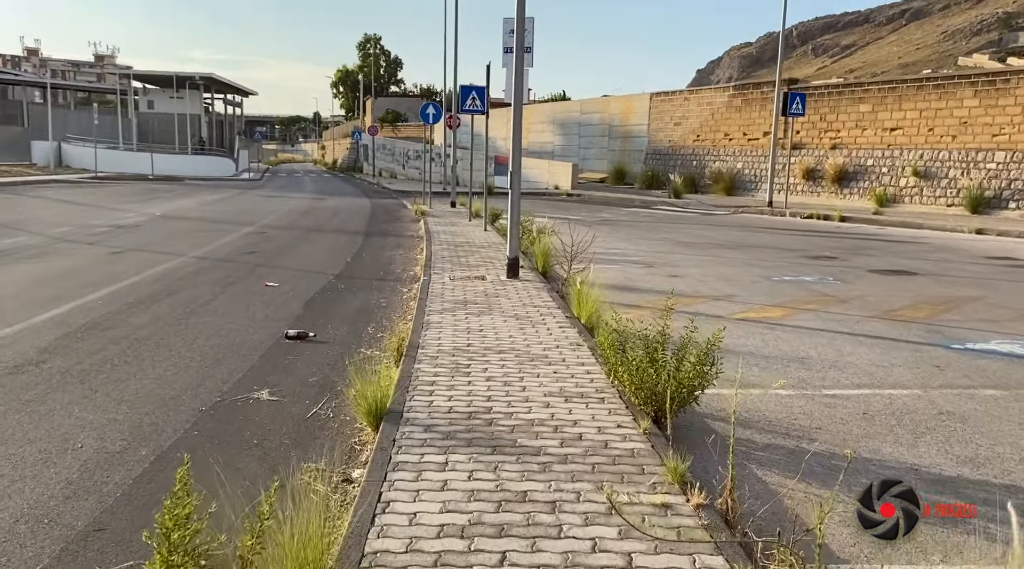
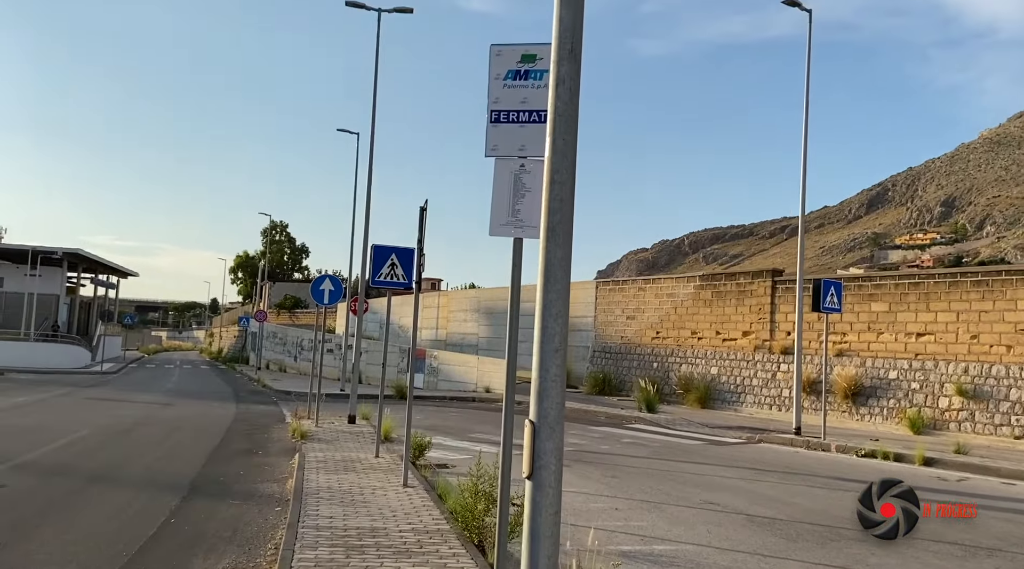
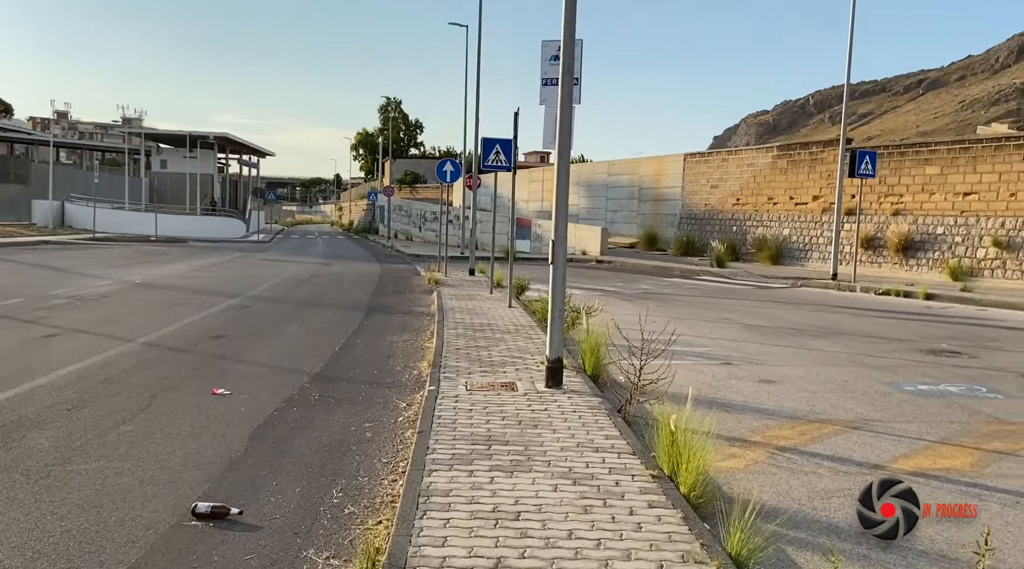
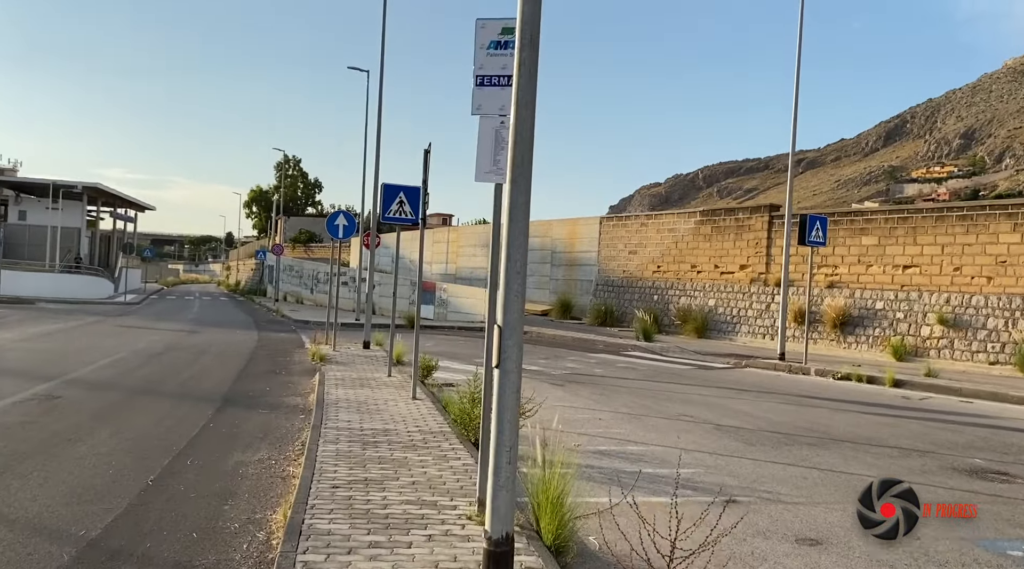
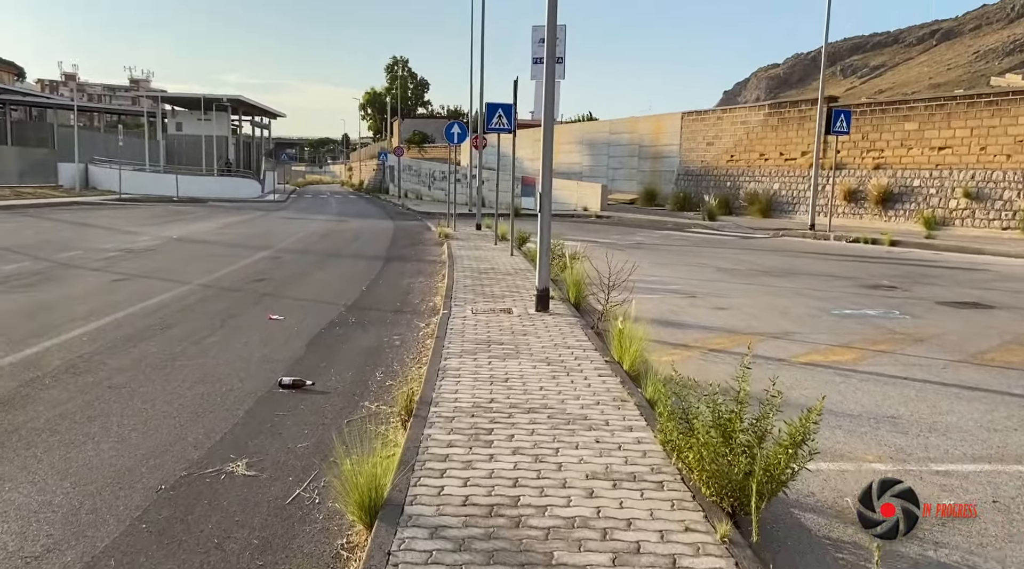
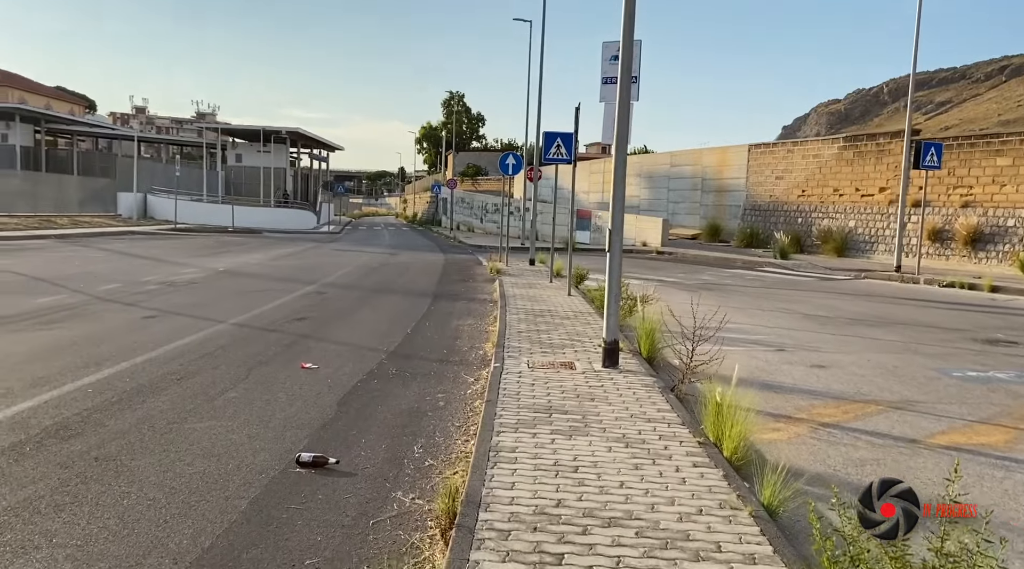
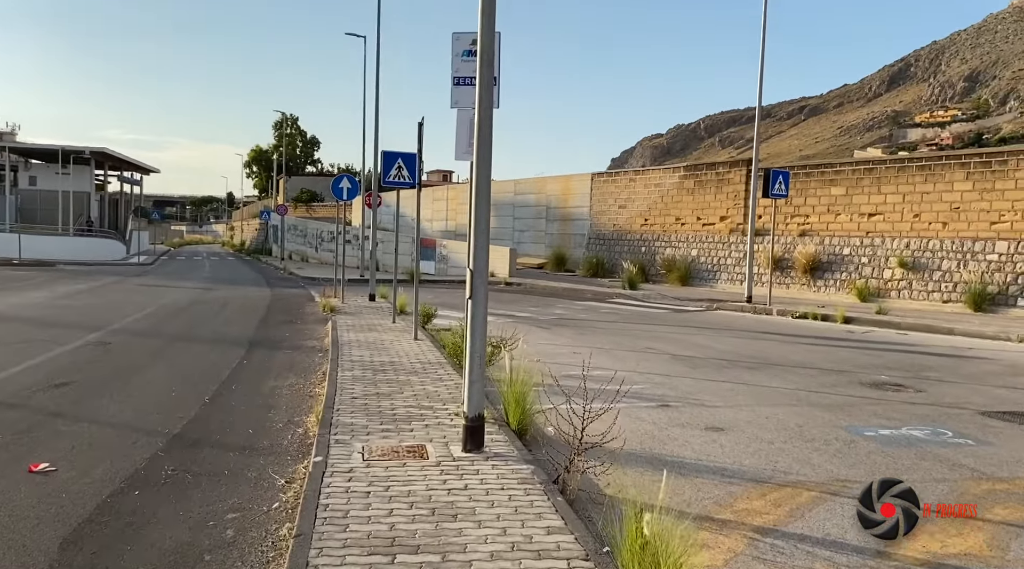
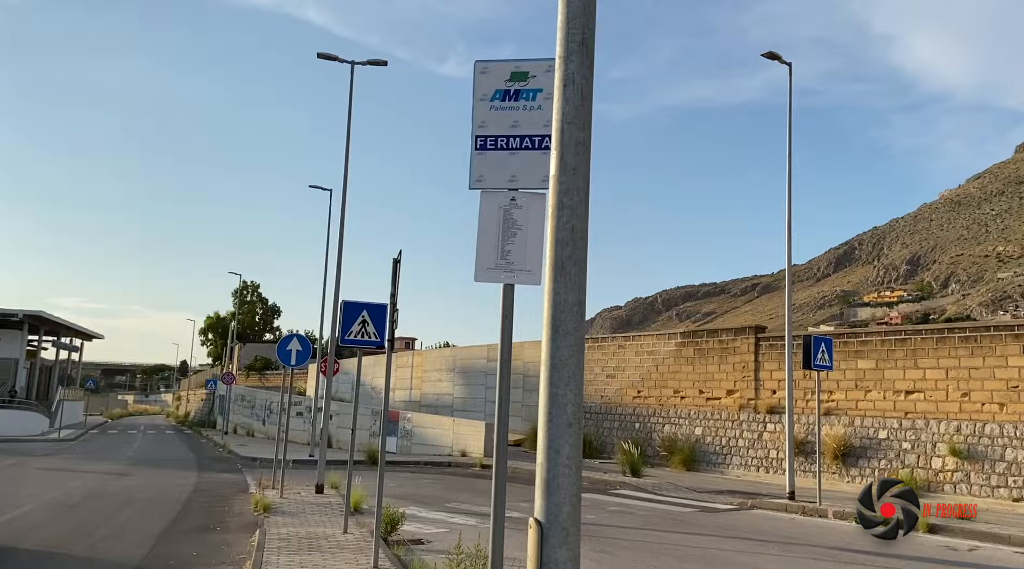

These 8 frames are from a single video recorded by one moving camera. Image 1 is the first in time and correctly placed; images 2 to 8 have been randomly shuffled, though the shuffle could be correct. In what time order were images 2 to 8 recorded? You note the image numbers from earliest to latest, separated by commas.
5, 6, 3, 7, 4, 2, 8
